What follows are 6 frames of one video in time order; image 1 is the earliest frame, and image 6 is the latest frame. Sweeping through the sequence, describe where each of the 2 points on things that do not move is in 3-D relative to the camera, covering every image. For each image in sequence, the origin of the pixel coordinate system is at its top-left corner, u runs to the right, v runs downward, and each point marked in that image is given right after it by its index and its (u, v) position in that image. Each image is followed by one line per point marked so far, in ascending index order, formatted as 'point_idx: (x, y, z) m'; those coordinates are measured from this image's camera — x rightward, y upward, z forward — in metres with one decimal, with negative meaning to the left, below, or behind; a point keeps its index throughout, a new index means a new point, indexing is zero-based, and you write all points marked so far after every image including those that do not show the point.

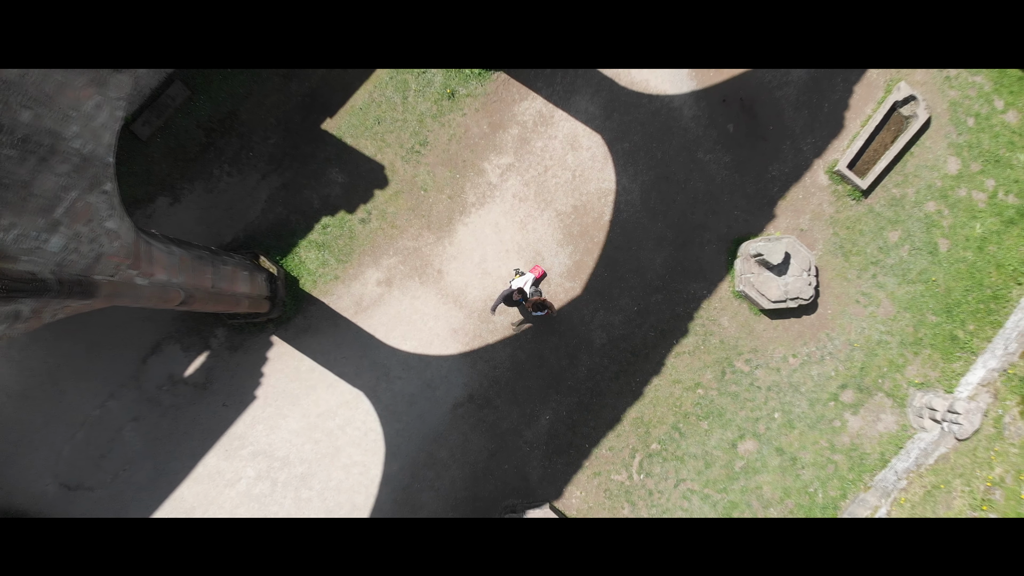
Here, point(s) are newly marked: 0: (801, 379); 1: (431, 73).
0: (+6.8, -2.1, +10.1) m
1: (-2.0, +5.1, +10.5) m
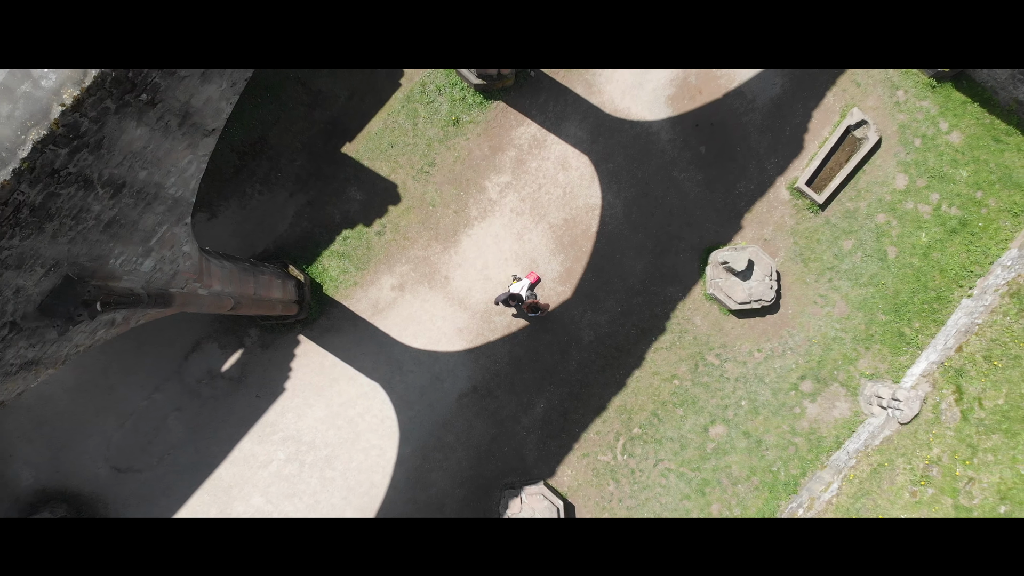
0: (+6.7, -2.2, +11.5) m
1: (-2.0, +5.0, +11.7) m
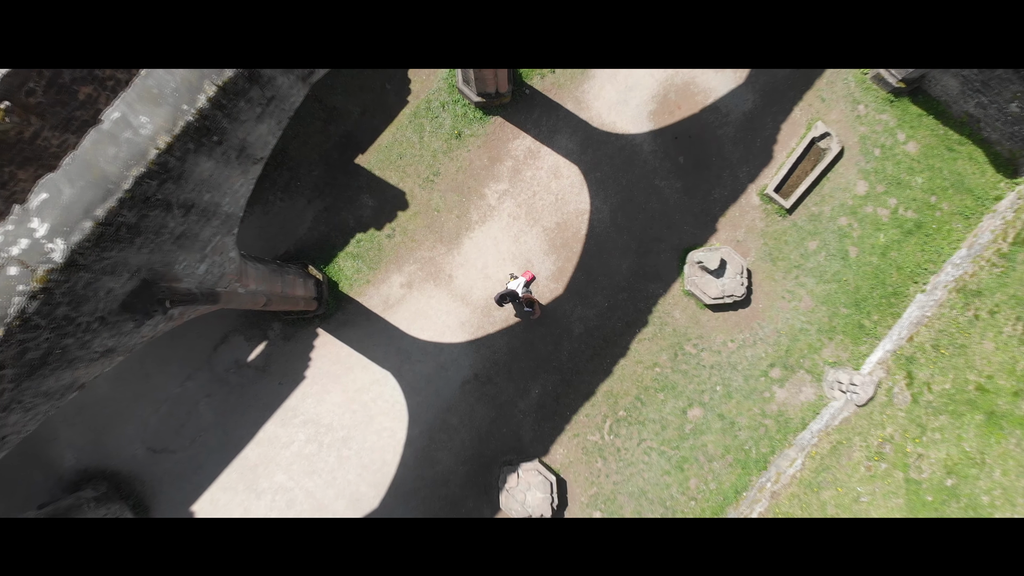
0: (+6.7, -2.1, +12.7) m
1: (-2.1, +5.1, +12.9) m
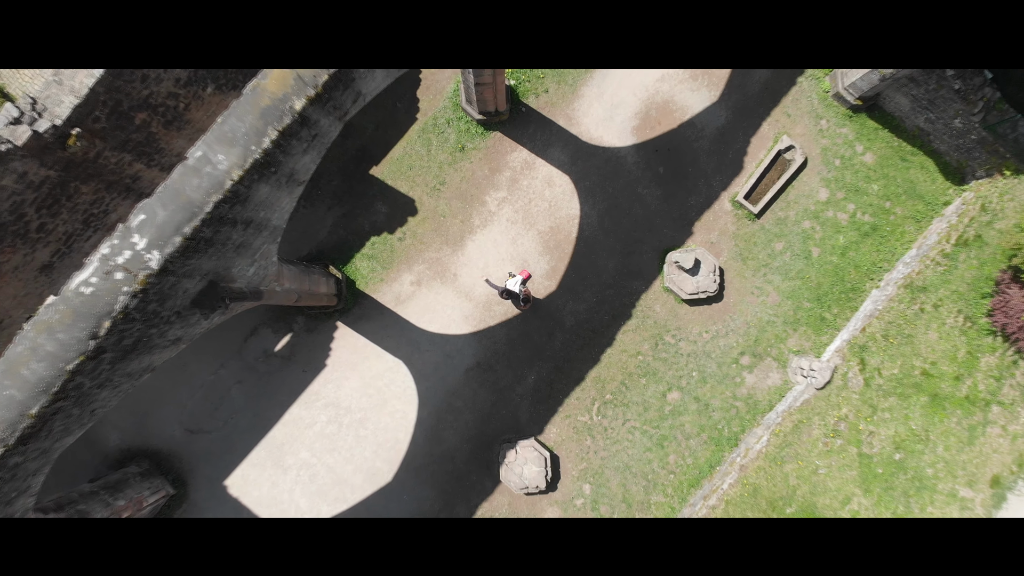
0: (+6.6, -2.0, +14.2) m
1: (-2.2, +5.2, +14.3) m
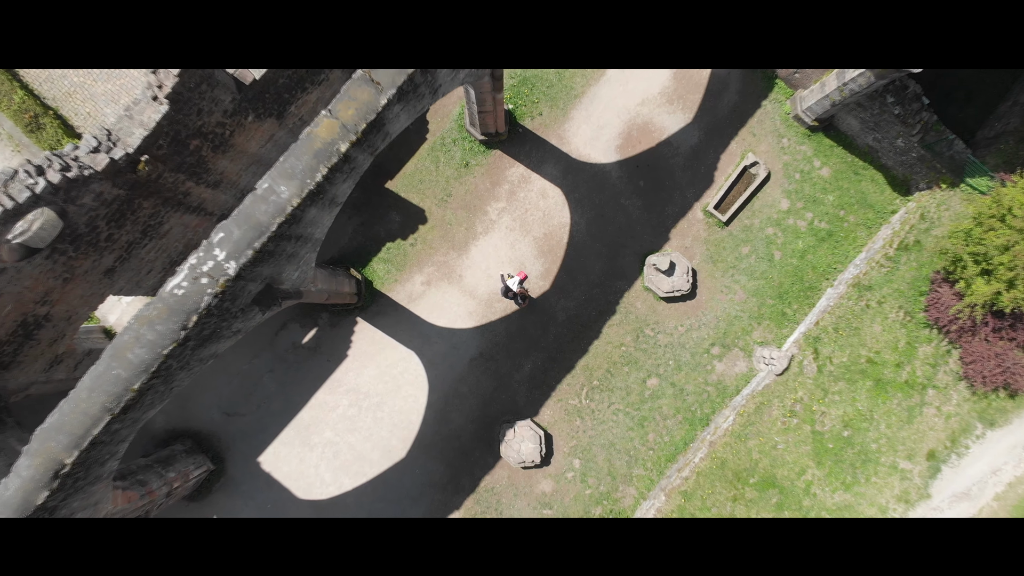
0: (+6.6, -1.9, +16.2) m
1: (-2.2, +5.2, +16.2) m
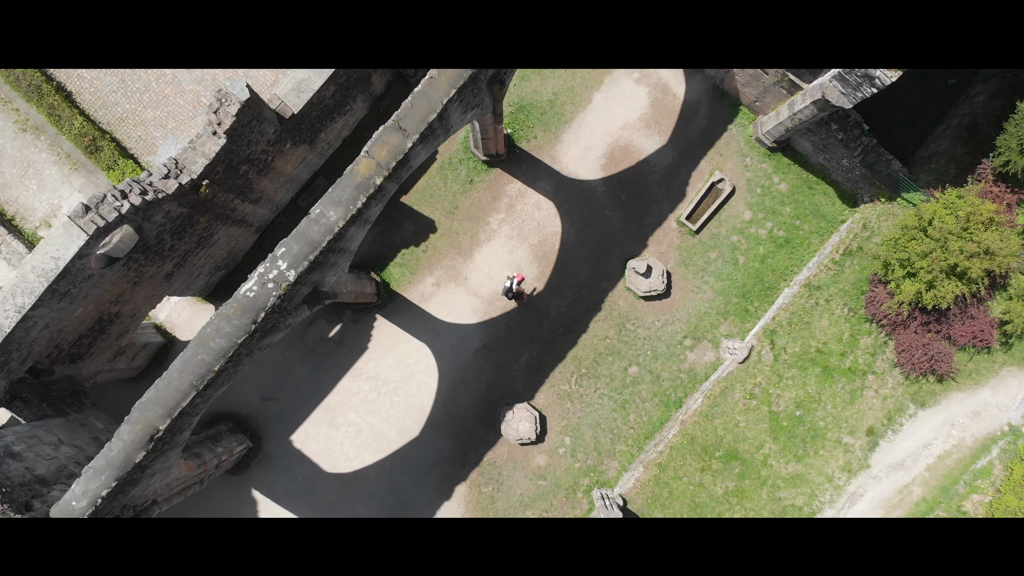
0: (+6.5, -1.9, +18.7) m
1: (-2.3, +5.2, +18.6) m
